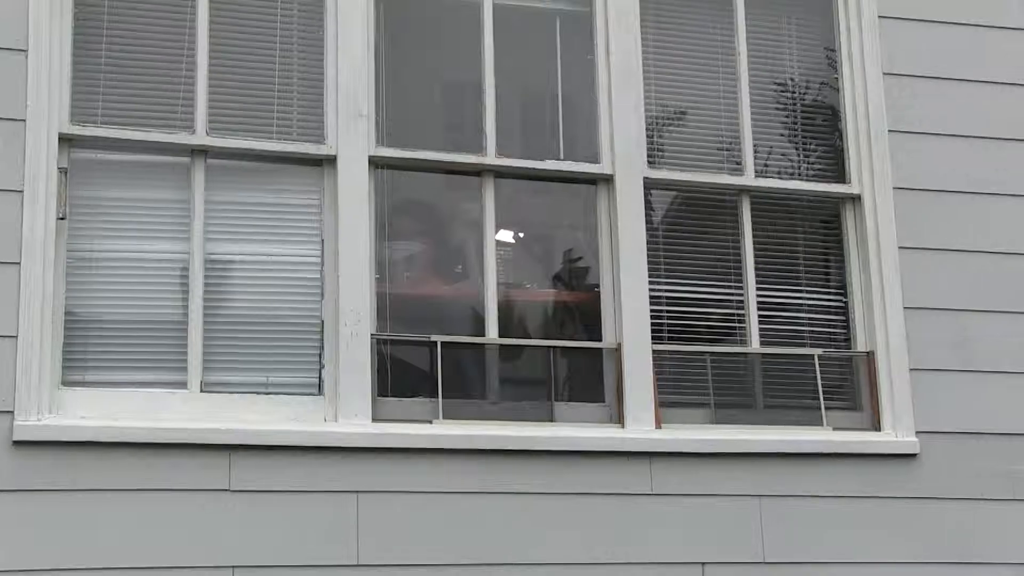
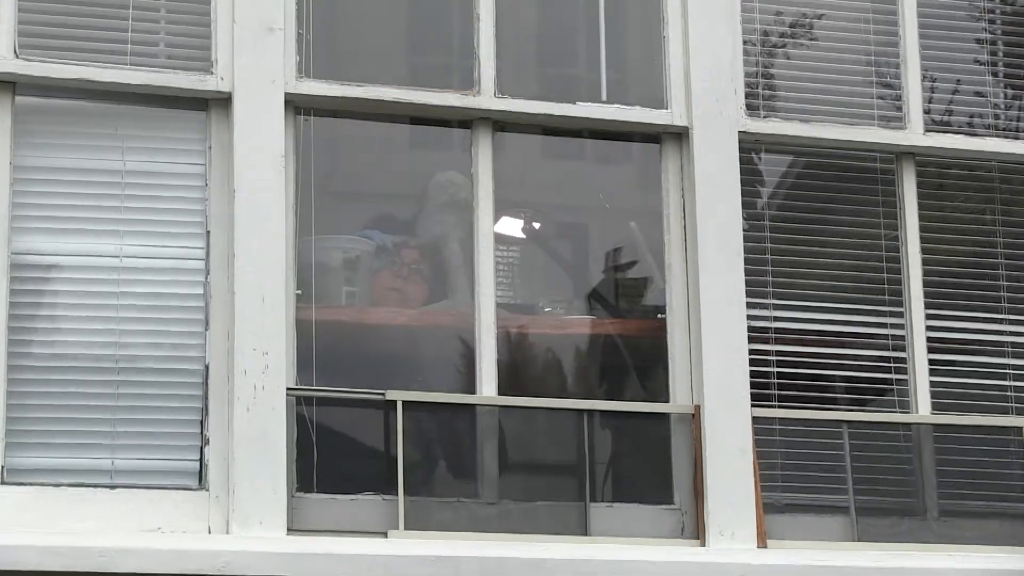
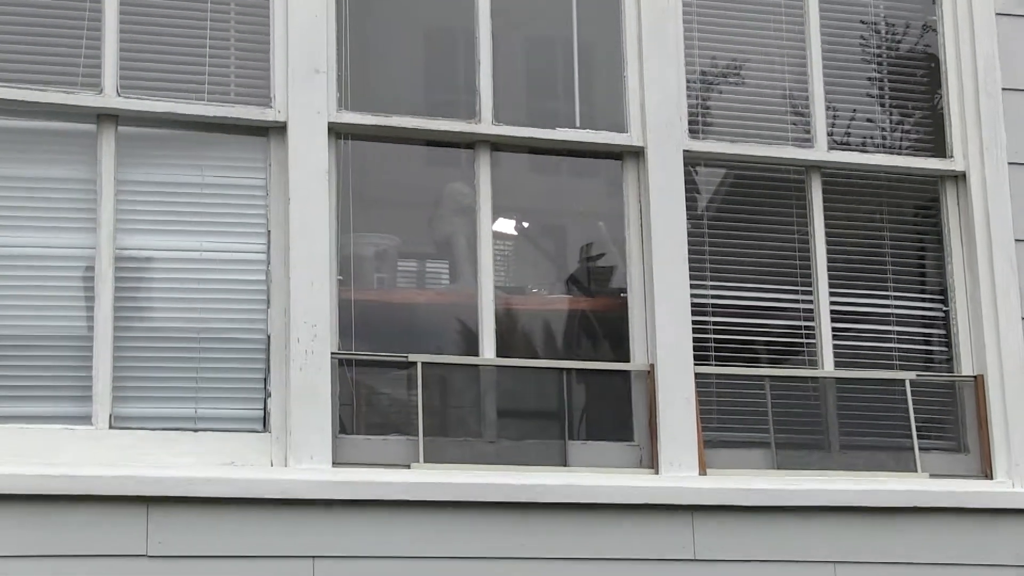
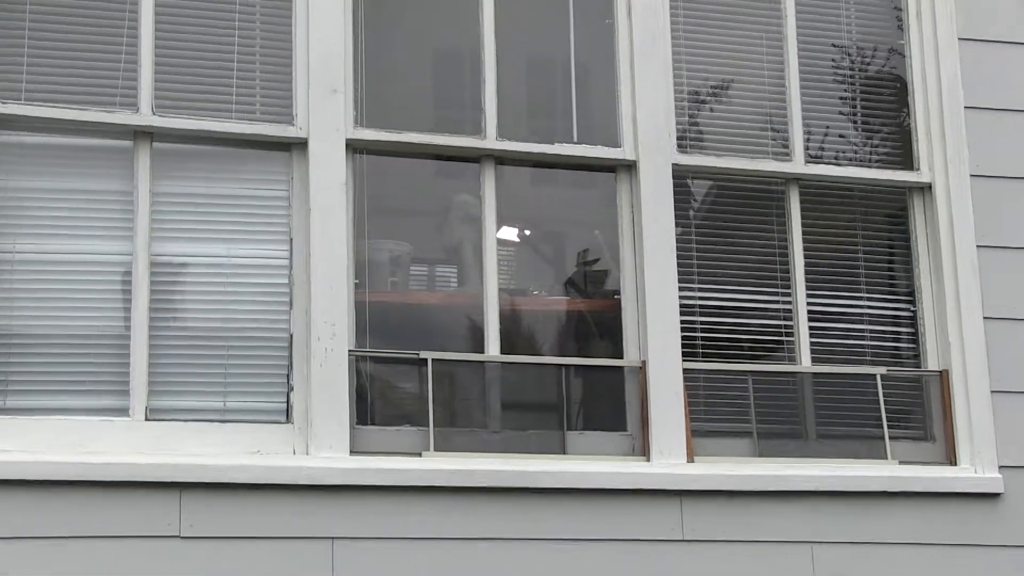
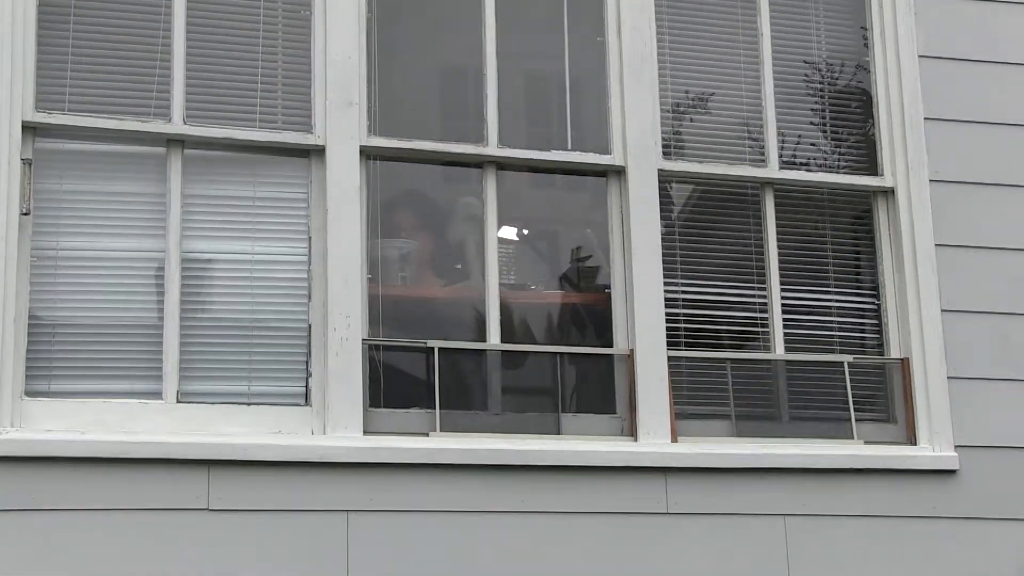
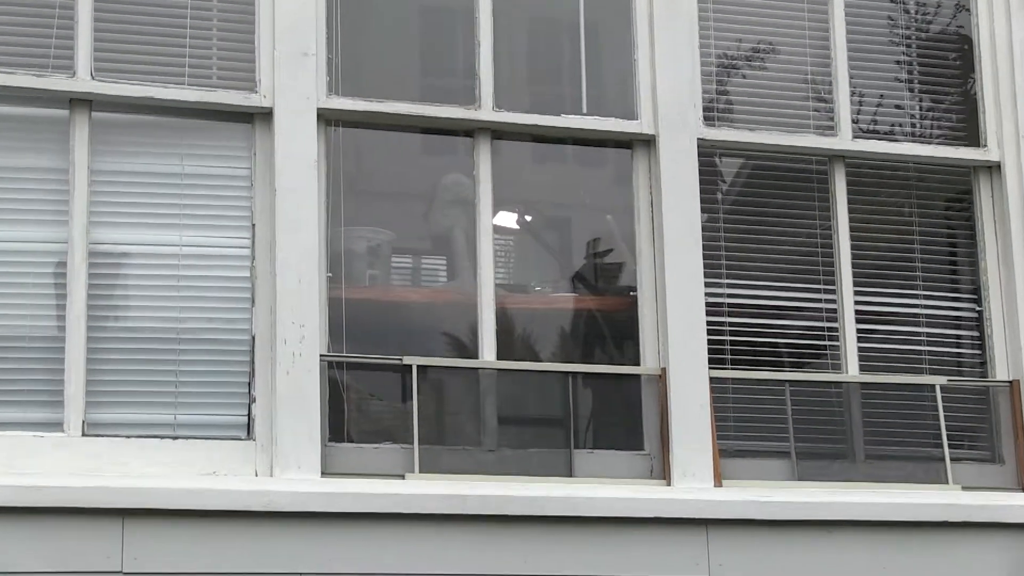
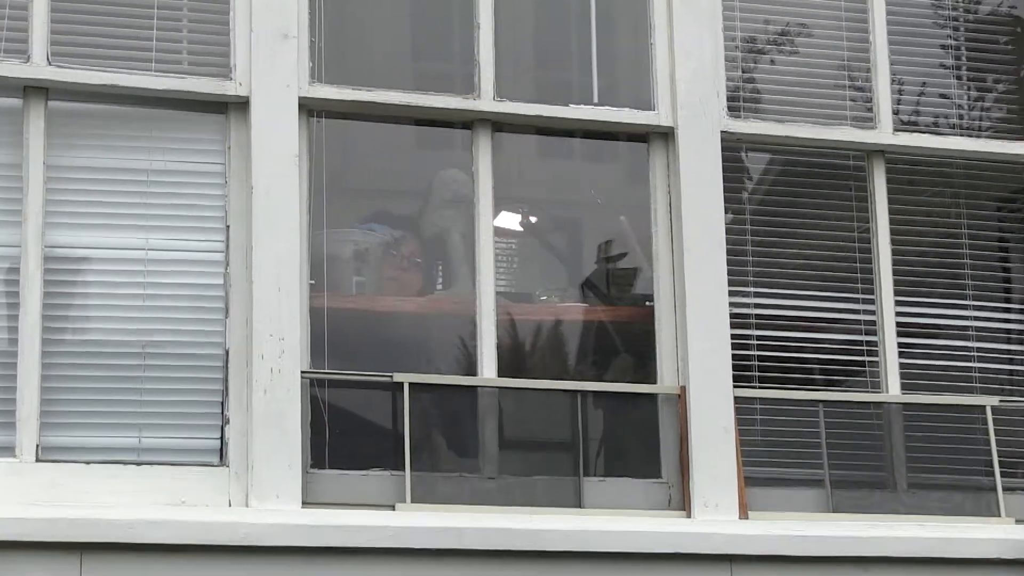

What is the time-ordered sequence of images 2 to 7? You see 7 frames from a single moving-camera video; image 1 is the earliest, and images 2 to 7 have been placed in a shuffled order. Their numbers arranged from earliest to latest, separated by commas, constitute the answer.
5, 4, 3, 6, 7, 2
